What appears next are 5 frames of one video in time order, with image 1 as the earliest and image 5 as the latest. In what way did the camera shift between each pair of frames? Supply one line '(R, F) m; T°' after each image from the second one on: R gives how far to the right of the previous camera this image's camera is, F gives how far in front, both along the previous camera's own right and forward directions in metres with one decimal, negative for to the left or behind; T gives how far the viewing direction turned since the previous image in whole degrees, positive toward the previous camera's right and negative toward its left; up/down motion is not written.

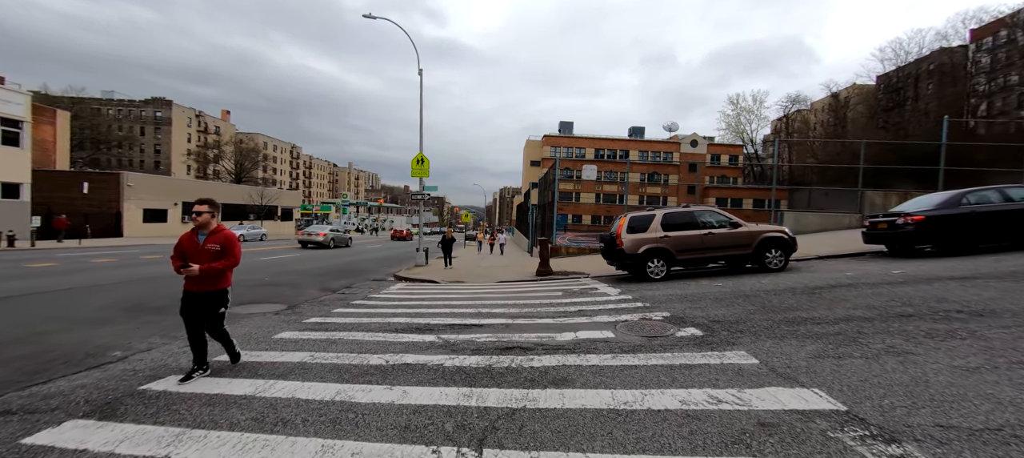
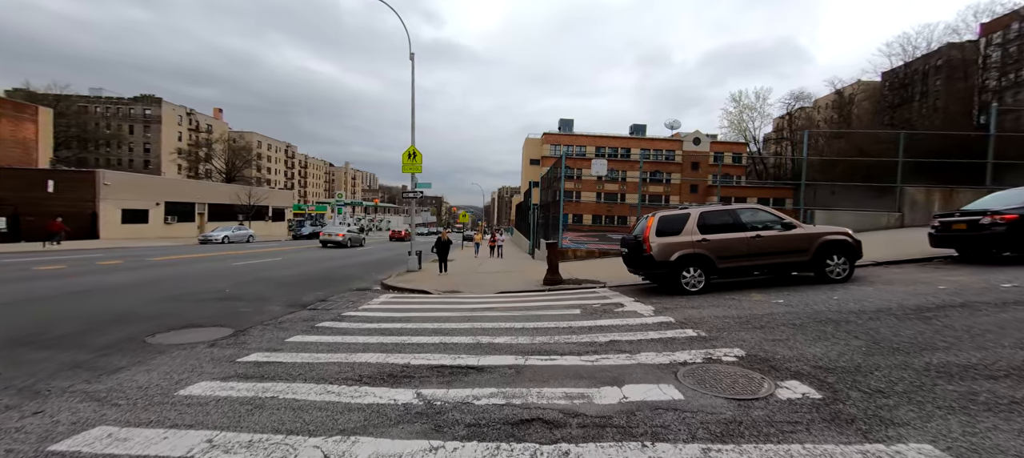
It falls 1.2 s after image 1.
(-0.1, +1.6) m; 0°
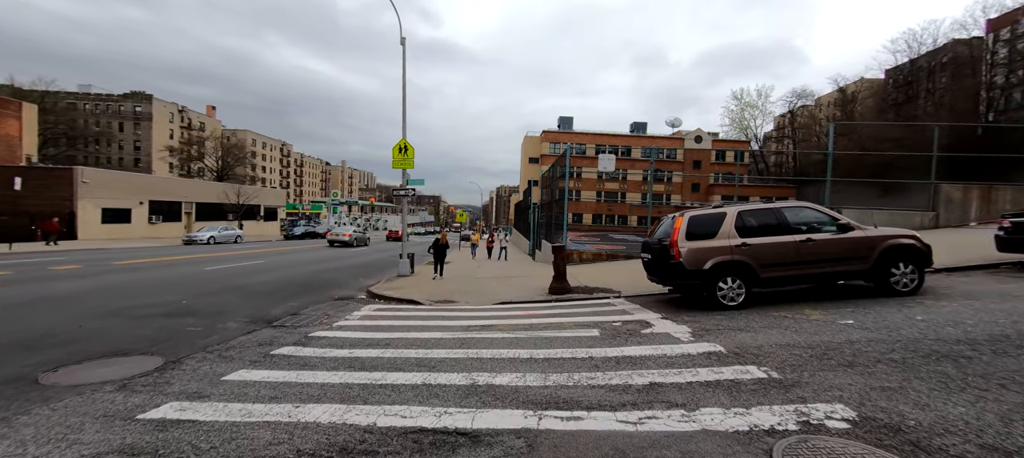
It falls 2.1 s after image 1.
(-0.1, +1.2) m; 0°
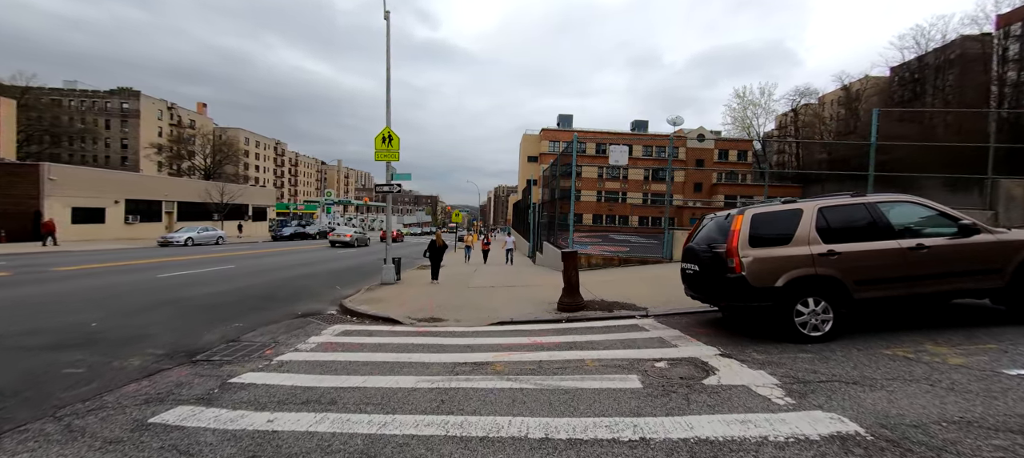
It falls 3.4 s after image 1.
(-0.1, +1.7) m; 0°
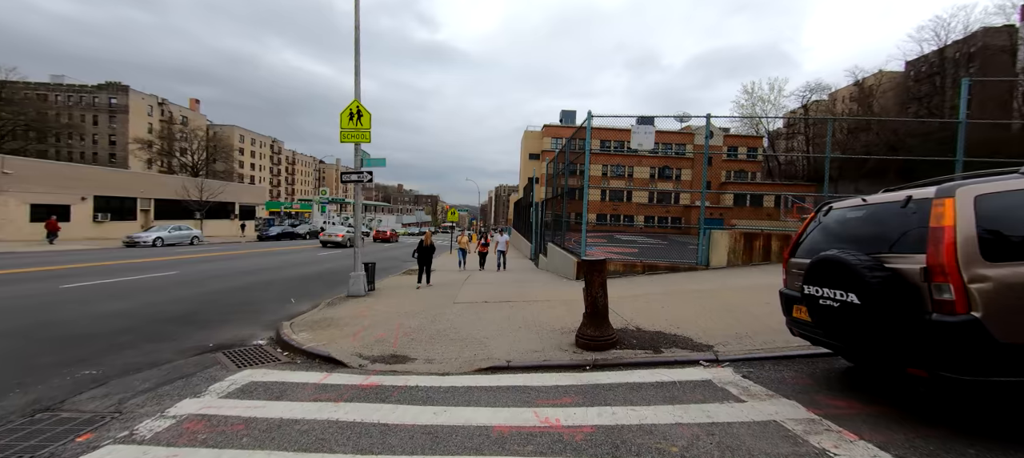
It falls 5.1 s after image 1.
(0.0, +2.4) m; 0°
